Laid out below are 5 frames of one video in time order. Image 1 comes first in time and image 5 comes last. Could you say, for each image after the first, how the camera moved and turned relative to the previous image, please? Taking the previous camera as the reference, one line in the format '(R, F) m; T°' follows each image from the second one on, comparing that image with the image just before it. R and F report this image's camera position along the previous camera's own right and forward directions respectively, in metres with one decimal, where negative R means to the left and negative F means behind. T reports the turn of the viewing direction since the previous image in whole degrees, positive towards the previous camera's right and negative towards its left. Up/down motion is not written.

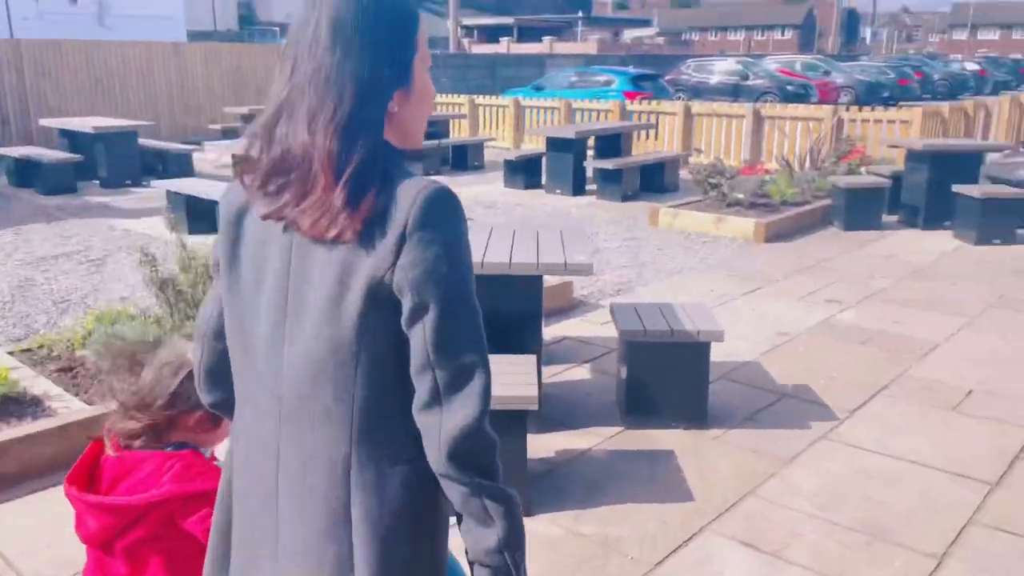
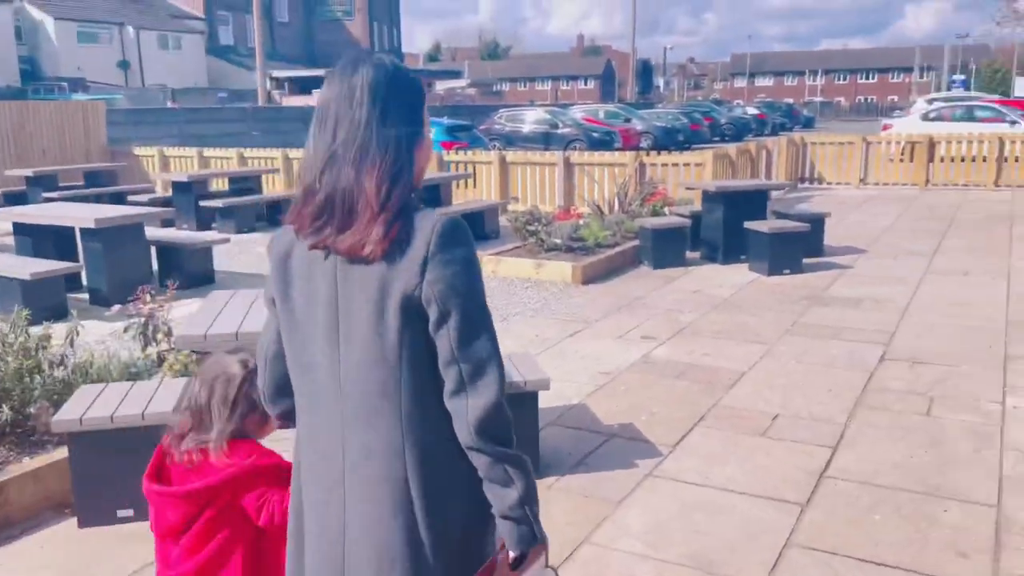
(0.0, +0.1) m; +12°
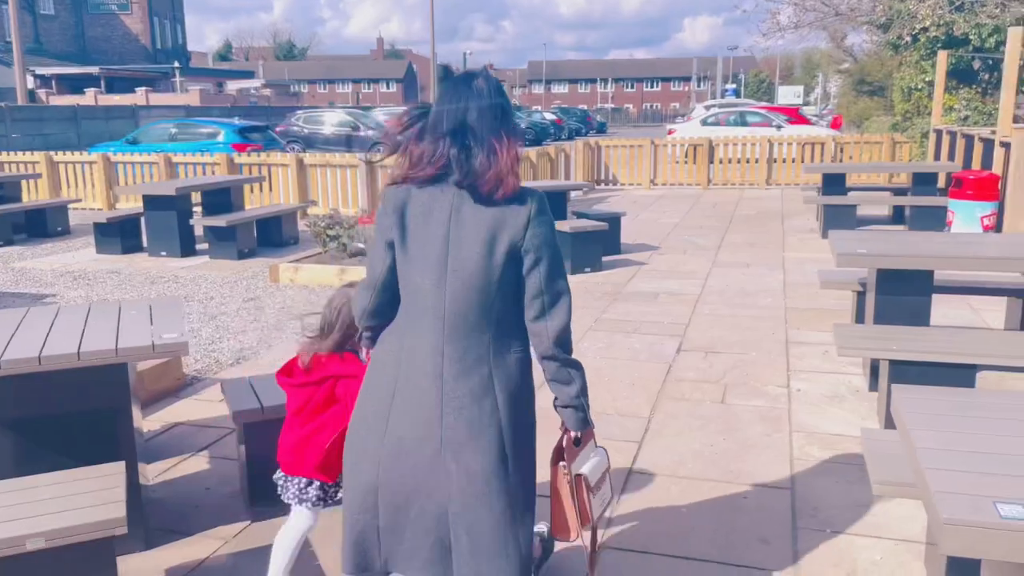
(+0.1, +0.3) m; +13°
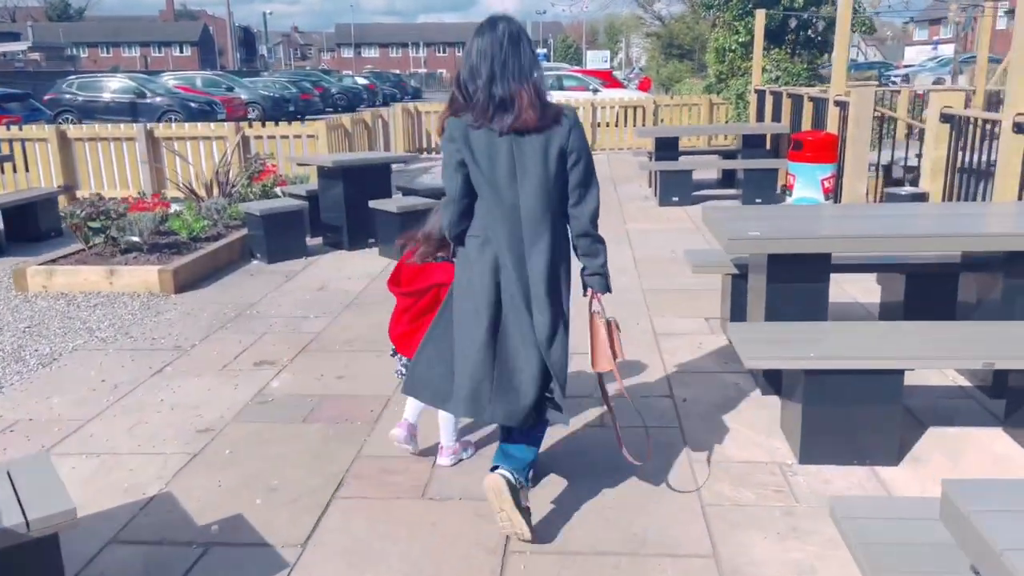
(0.0, +1.2) m; +12°
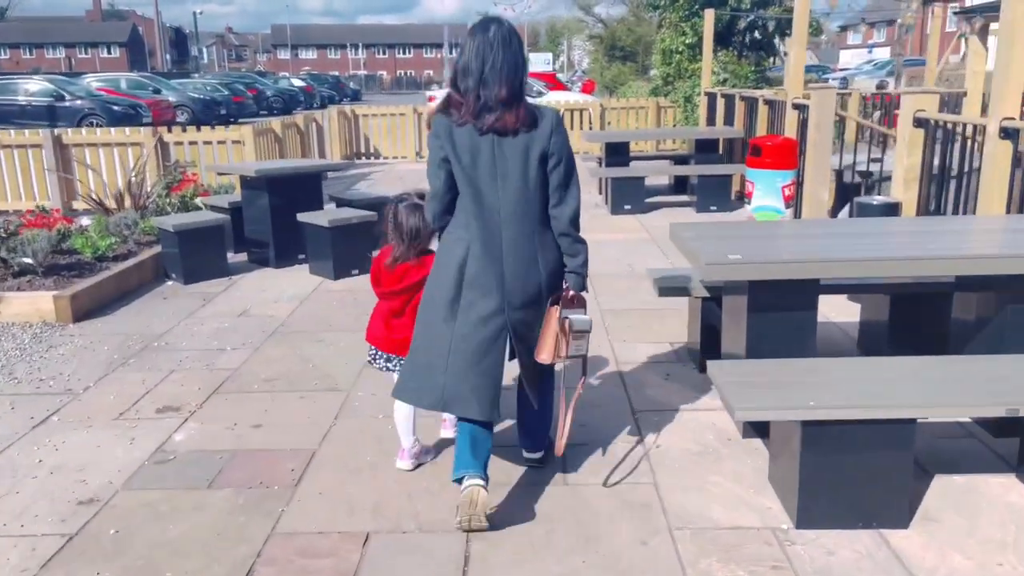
(0.0, +0.6) m; +4°
